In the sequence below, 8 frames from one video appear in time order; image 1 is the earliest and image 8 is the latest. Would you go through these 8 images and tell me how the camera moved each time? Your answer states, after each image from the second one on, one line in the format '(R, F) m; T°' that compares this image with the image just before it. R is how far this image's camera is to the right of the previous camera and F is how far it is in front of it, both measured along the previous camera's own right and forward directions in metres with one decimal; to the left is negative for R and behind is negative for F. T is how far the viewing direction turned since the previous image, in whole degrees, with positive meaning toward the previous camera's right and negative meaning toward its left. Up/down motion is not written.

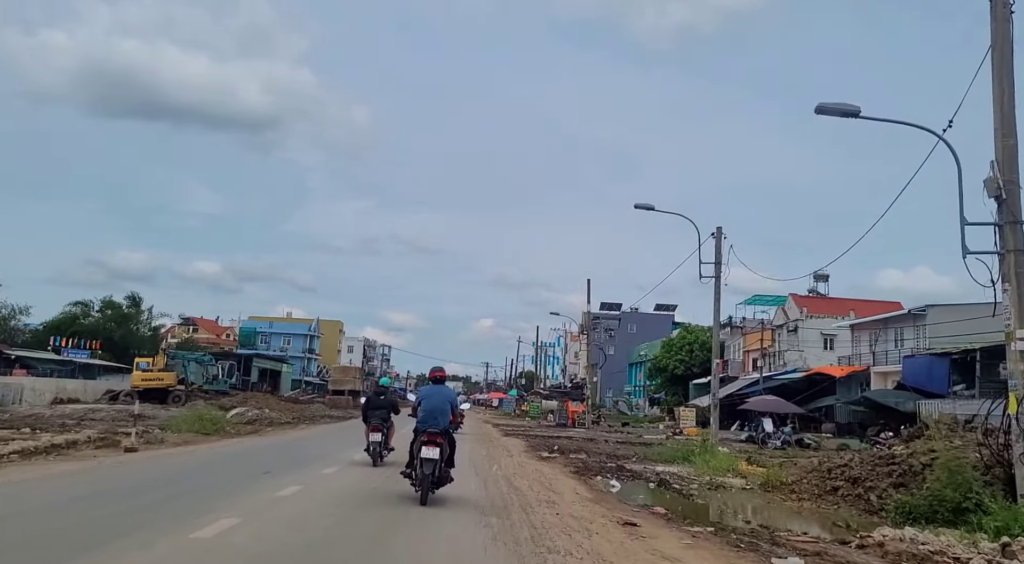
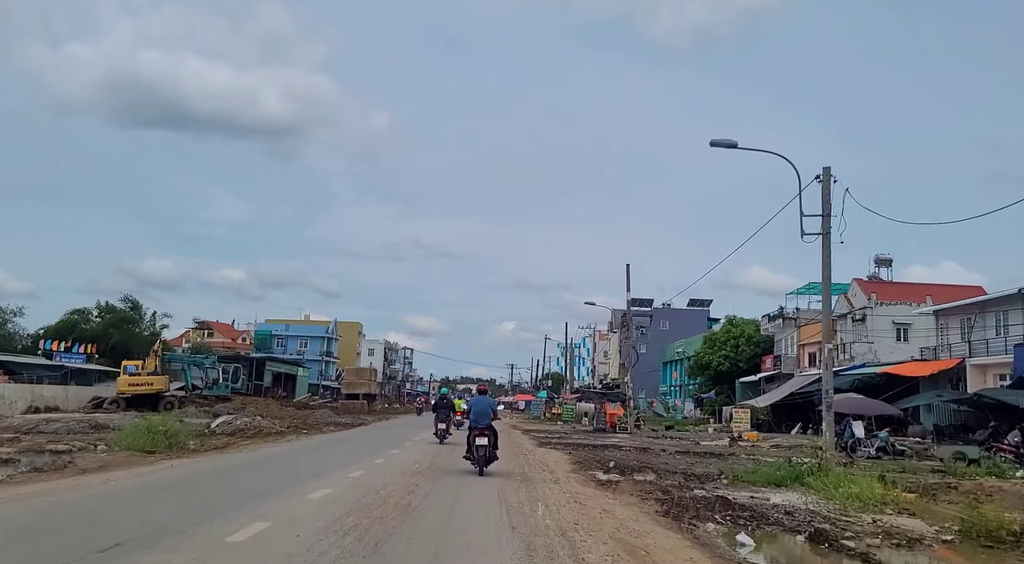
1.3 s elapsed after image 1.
(-0.3, +5.4) m; -2°
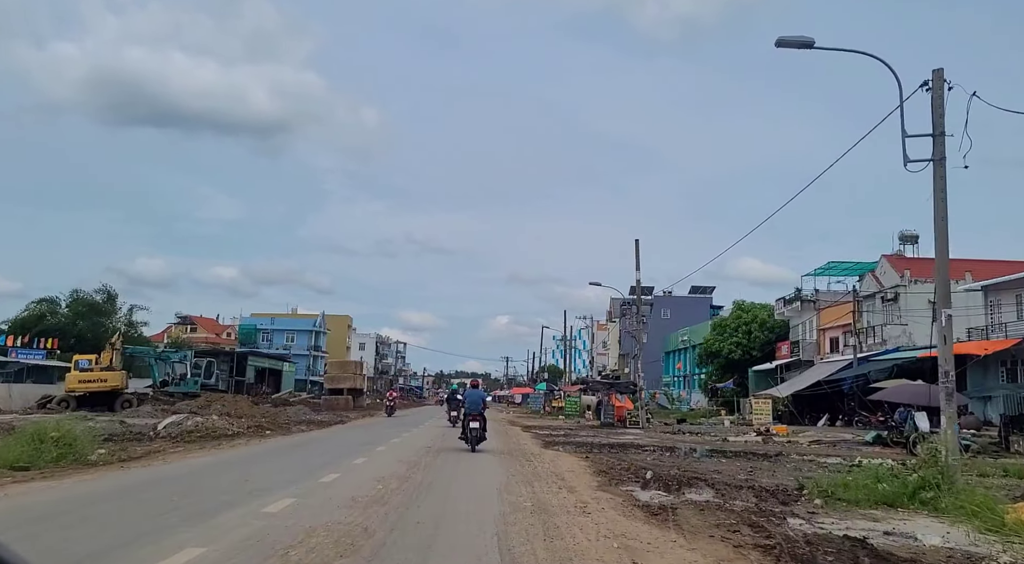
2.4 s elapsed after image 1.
(-0.1, +4.3) m; 0°
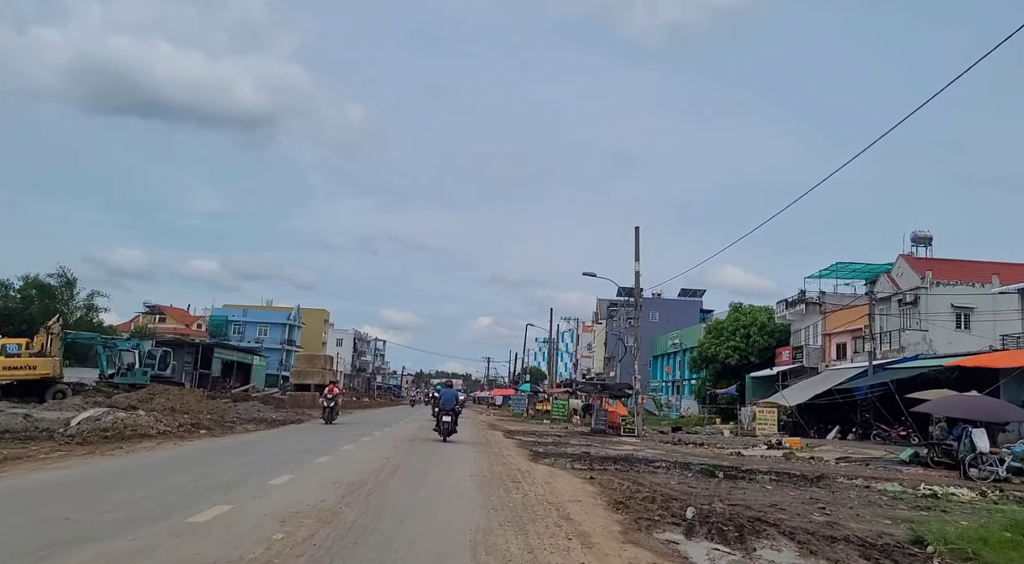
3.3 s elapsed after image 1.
(-0.1, +3.8) m; +1°
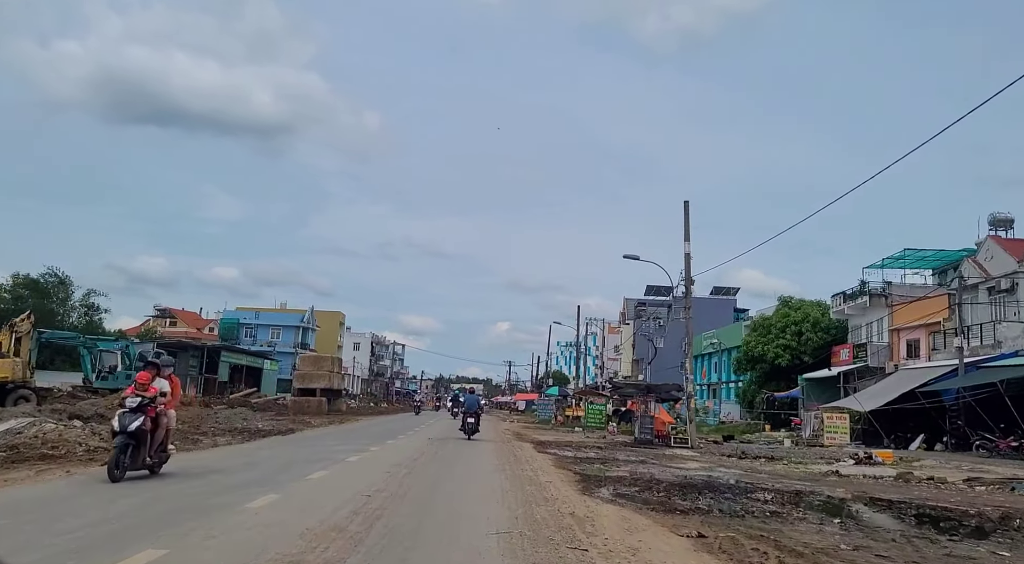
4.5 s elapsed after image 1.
(-0.3, +4.8) m; -1°
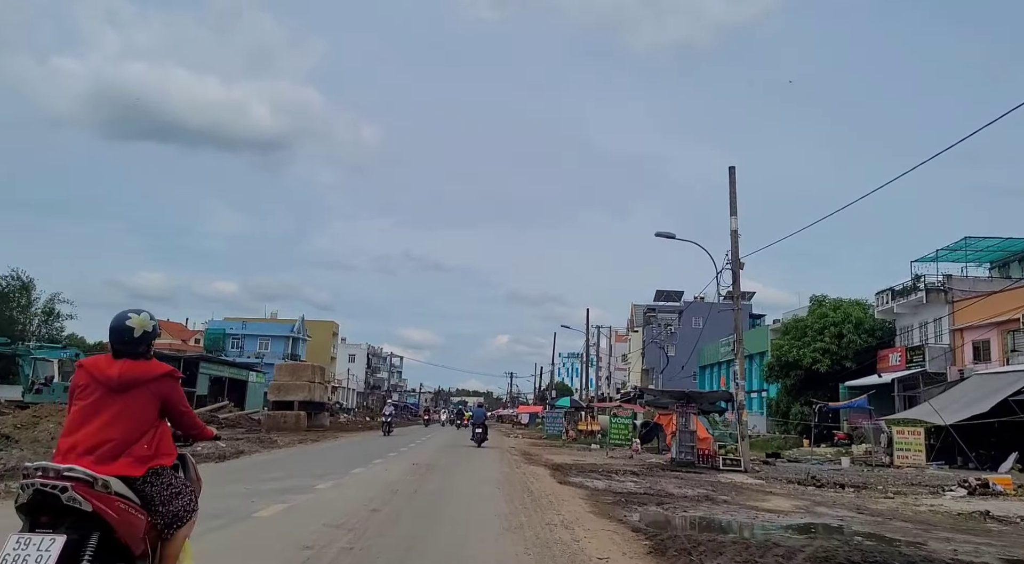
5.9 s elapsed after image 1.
(-0.2, +5.2) m; 0°
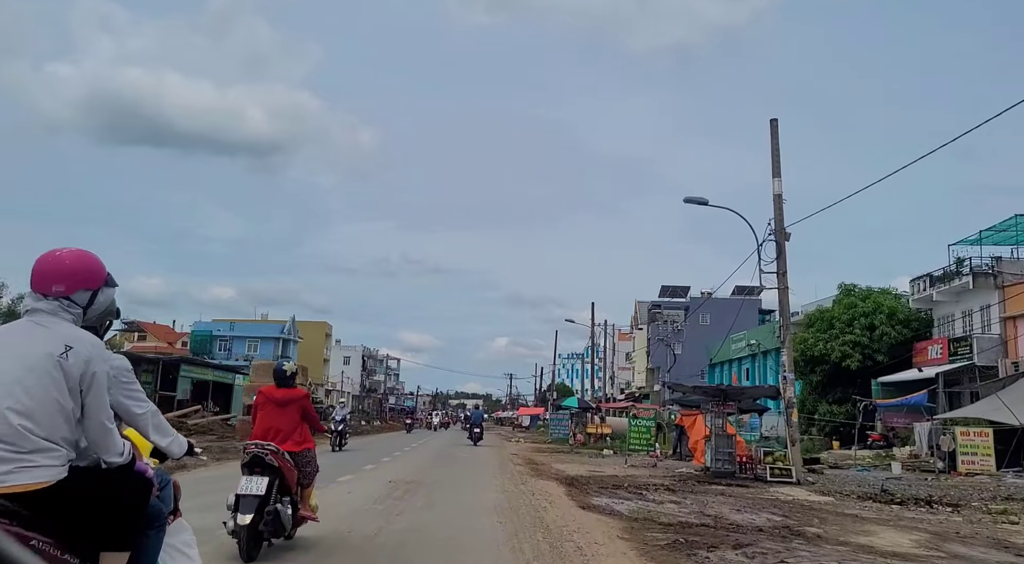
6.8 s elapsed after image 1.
(-0.1, +3.7) m; 0°
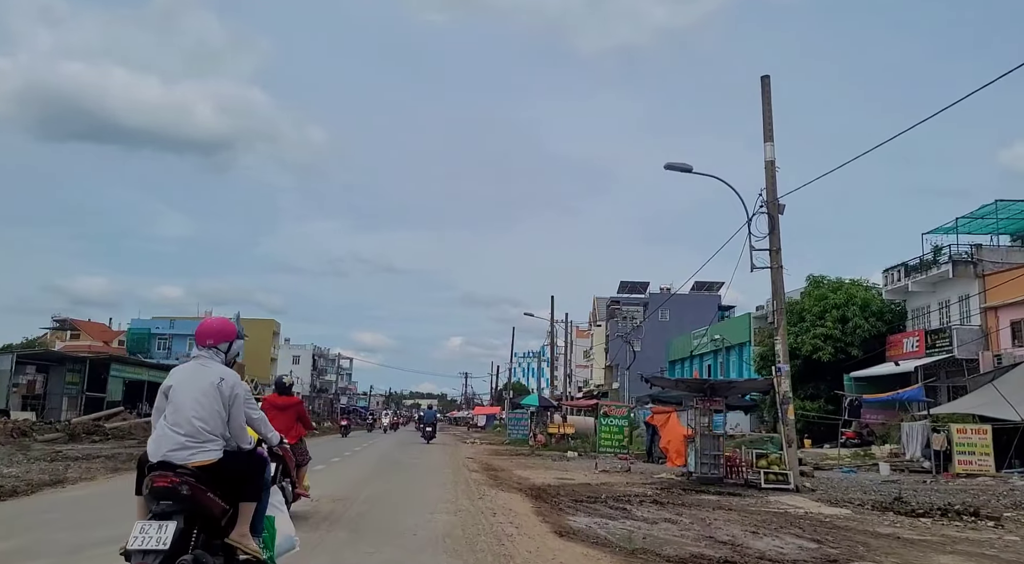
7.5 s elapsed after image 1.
(0.0, +2.6) m; +3°
